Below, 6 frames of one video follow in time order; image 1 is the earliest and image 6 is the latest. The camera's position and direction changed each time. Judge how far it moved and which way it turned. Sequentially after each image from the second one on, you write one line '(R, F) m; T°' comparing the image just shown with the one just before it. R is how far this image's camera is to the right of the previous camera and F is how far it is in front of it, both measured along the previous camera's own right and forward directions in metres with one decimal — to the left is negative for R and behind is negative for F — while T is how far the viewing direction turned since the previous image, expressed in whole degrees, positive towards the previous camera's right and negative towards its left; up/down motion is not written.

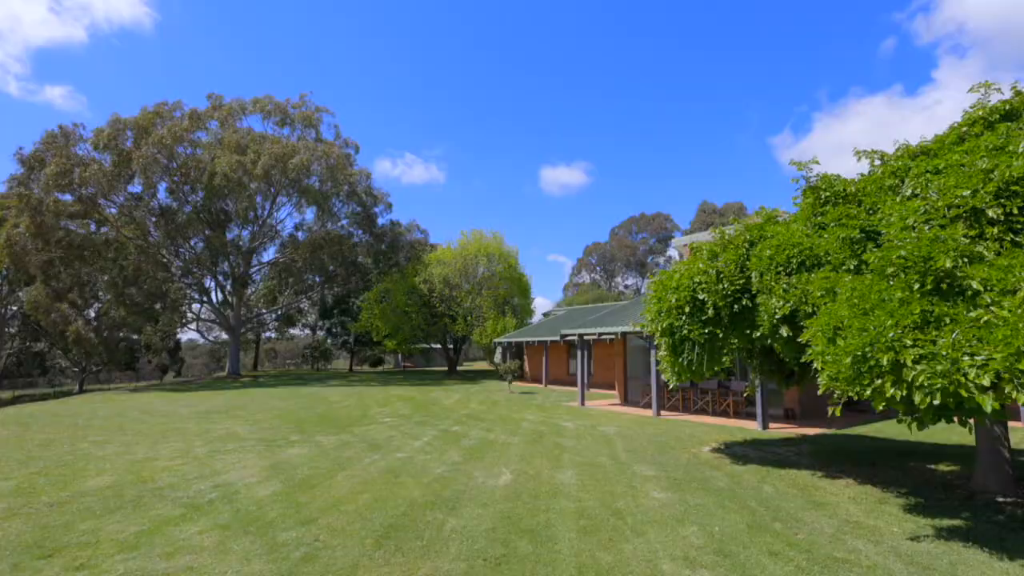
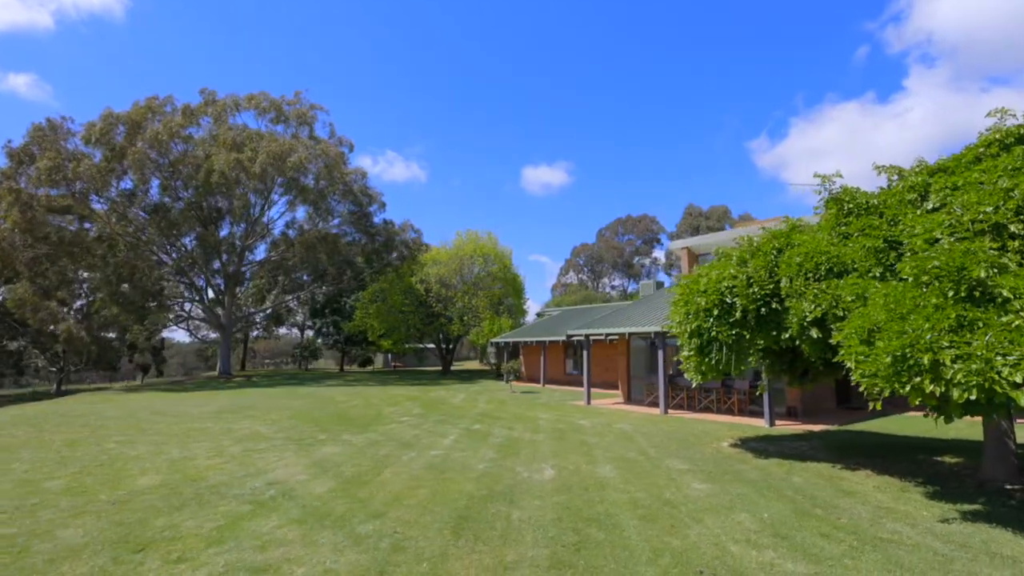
(-0.8, -0.3) m; +2°
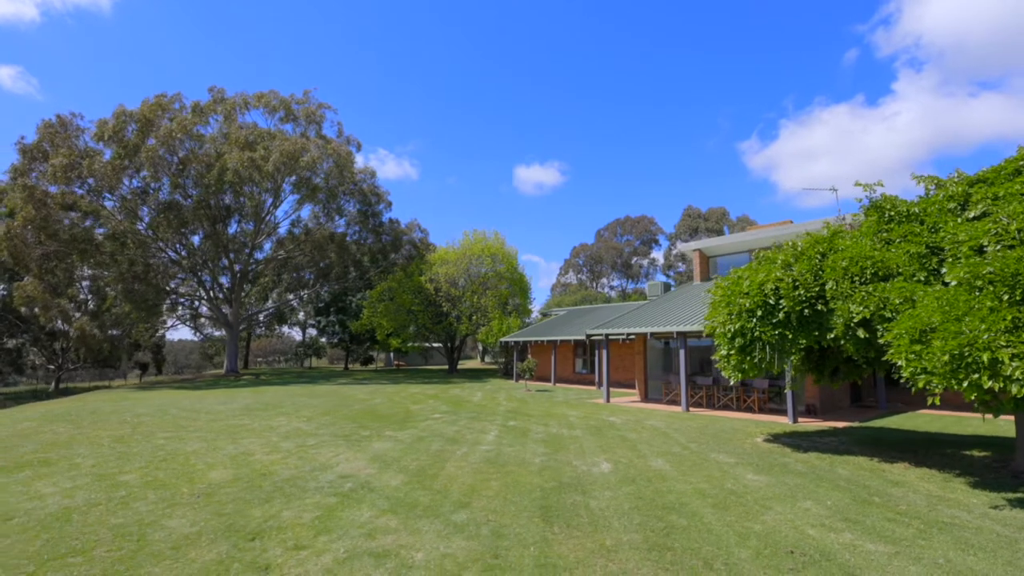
(-0.9, -0.3) m; +1°
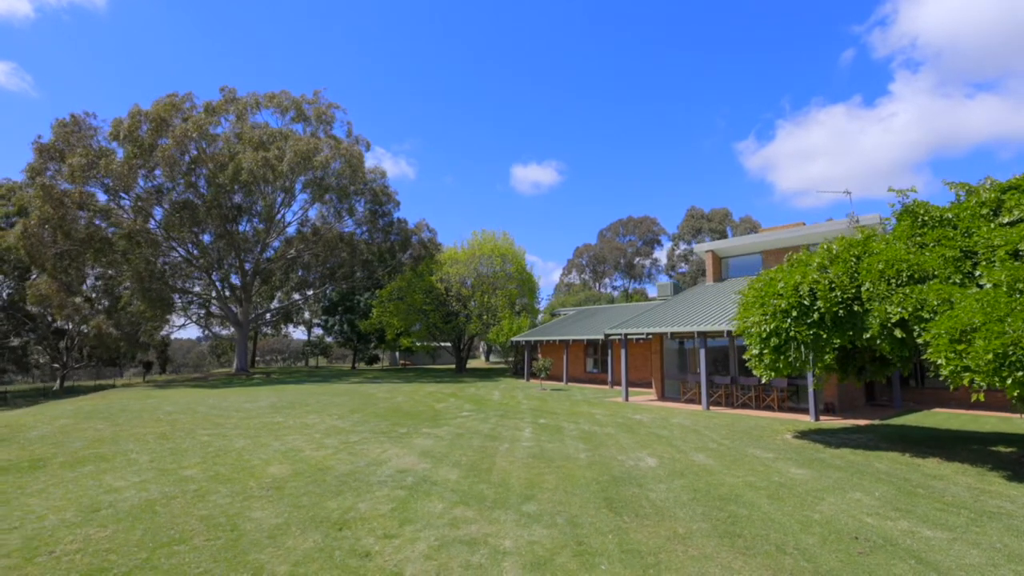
(-0.7, -0.2) m; +1°
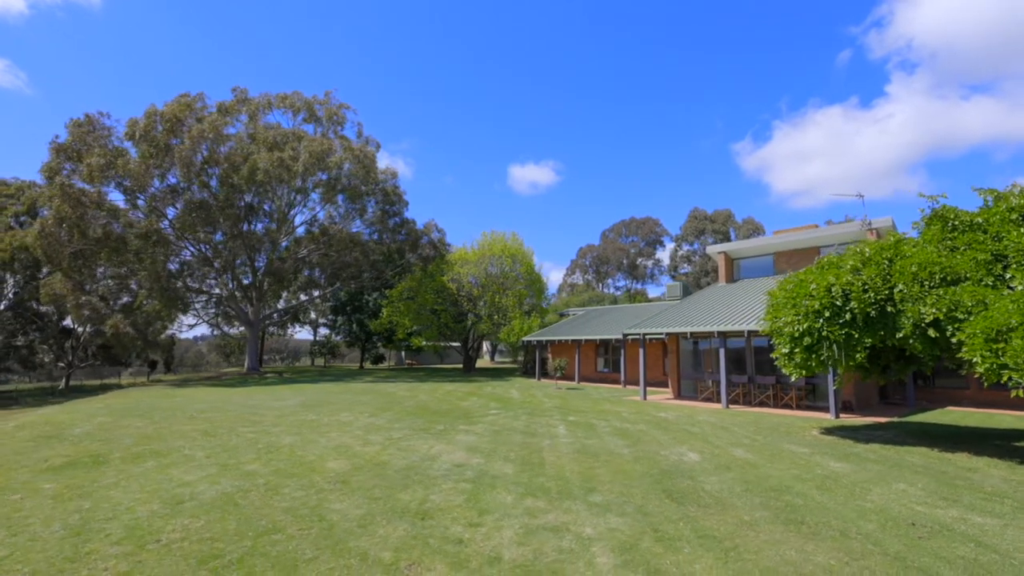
(-0.8, -0.2) m; +1°
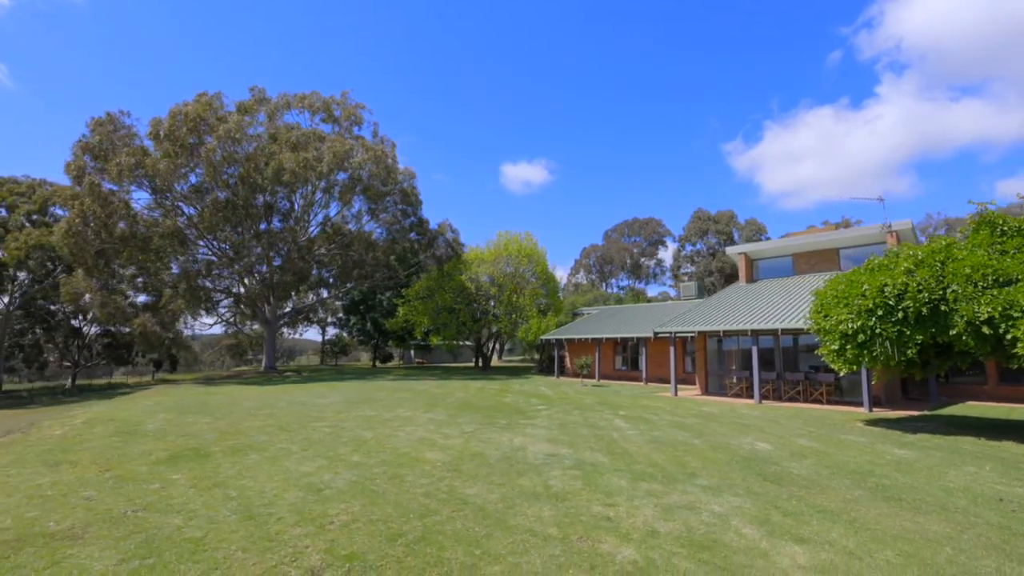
(-1.4, -0.4) m; +1°
